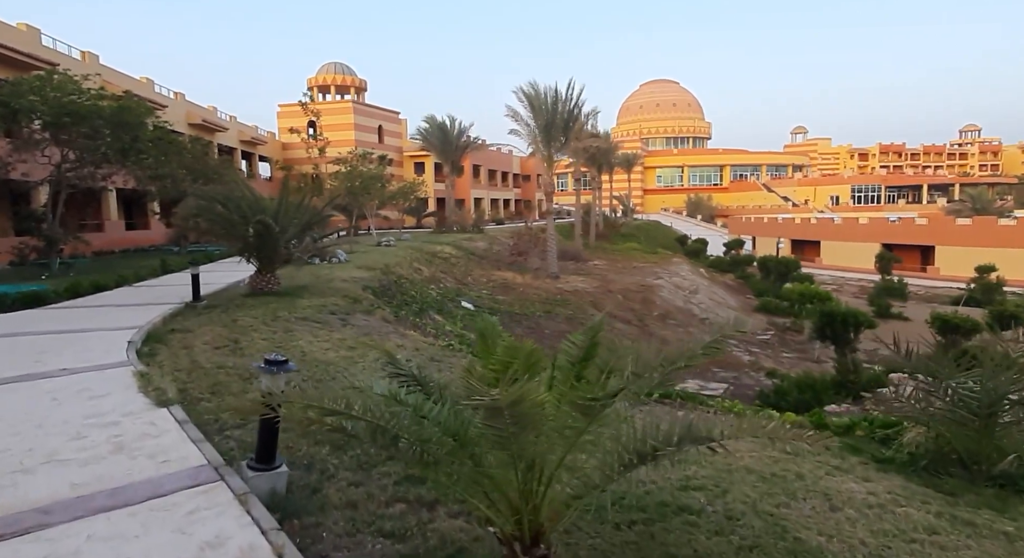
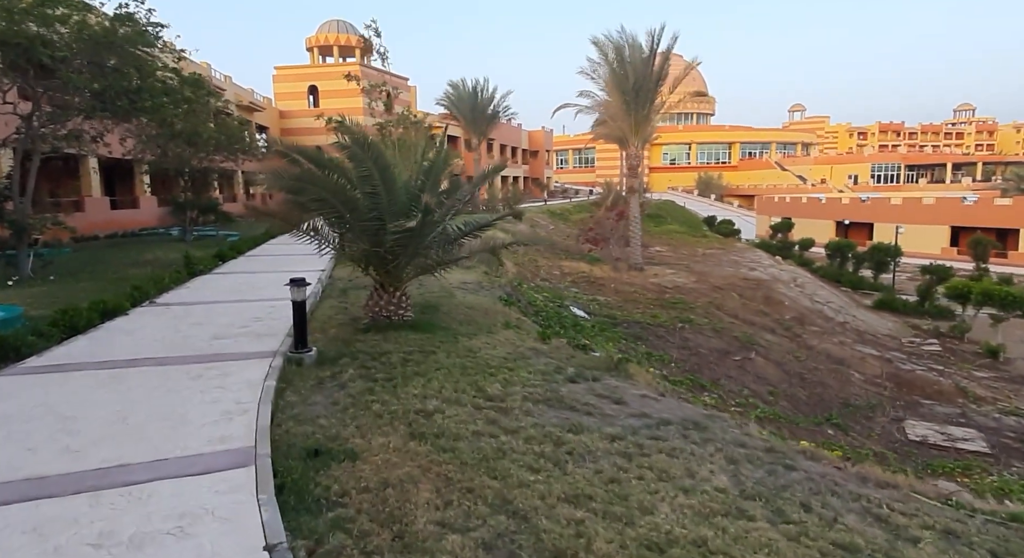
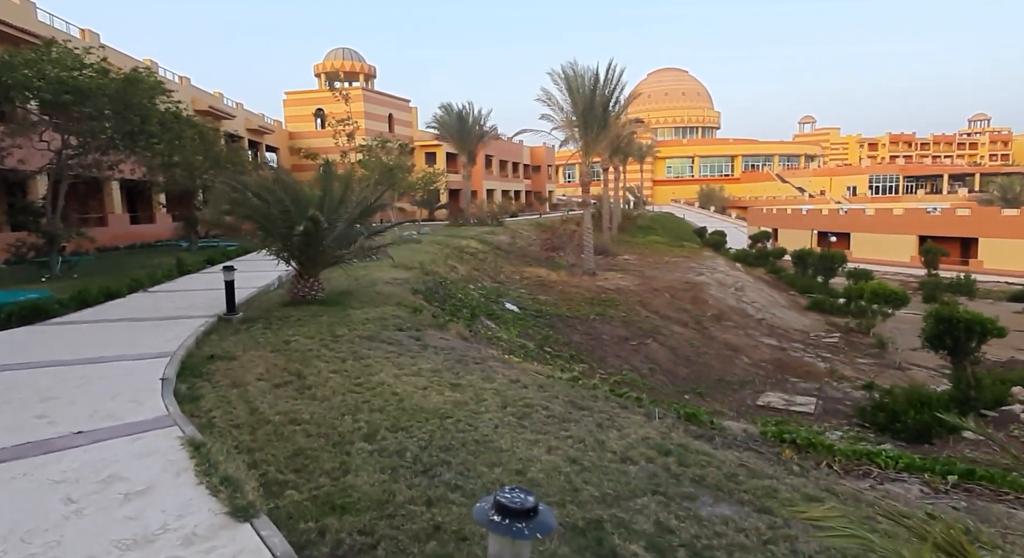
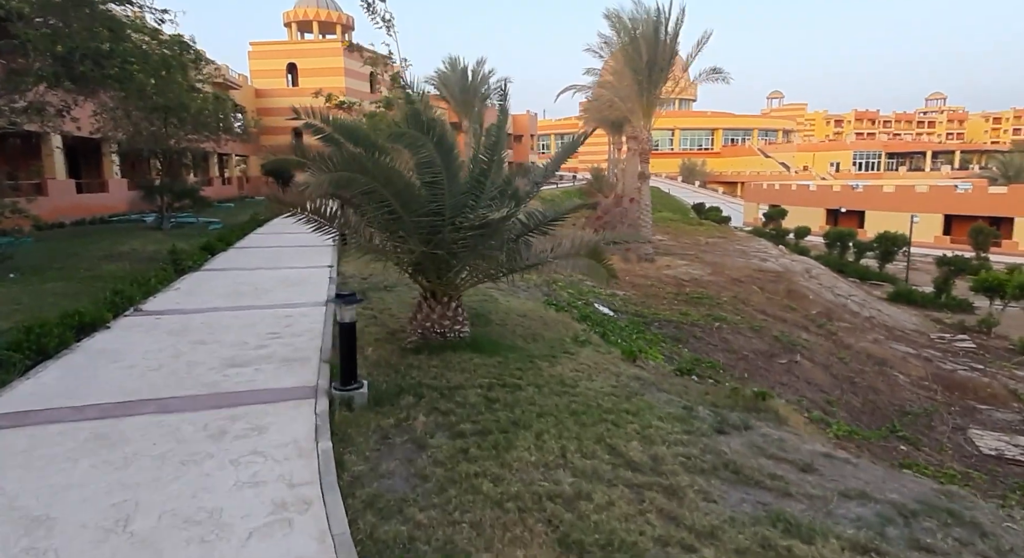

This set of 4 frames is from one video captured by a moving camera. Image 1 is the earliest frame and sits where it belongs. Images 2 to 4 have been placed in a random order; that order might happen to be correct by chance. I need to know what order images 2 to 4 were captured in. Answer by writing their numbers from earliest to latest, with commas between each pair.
3, 2, 4
